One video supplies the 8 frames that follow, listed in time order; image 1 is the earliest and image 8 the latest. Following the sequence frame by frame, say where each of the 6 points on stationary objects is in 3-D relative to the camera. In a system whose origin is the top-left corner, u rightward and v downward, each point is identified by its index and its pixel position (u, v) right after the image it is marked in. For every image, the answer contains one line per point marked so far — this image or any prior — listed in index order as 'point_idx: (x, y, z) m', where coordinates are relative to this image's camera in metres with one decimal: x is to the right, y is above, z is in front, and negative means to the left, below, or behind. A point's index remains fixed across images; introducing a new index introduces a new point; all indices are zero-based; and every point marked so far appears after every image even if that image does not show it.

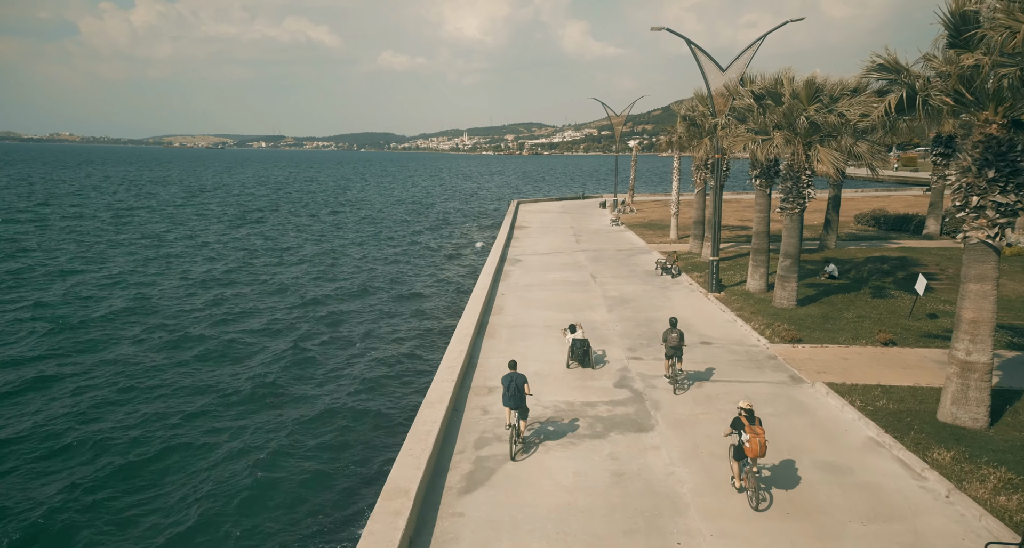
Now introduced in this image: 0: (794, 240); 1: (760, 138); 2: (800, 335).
0: (+8.5, +1.0, +19.0) m
1: (+7.5, +4.1, +18.7) m
2: (+7.5, -1.6, +16.2) m
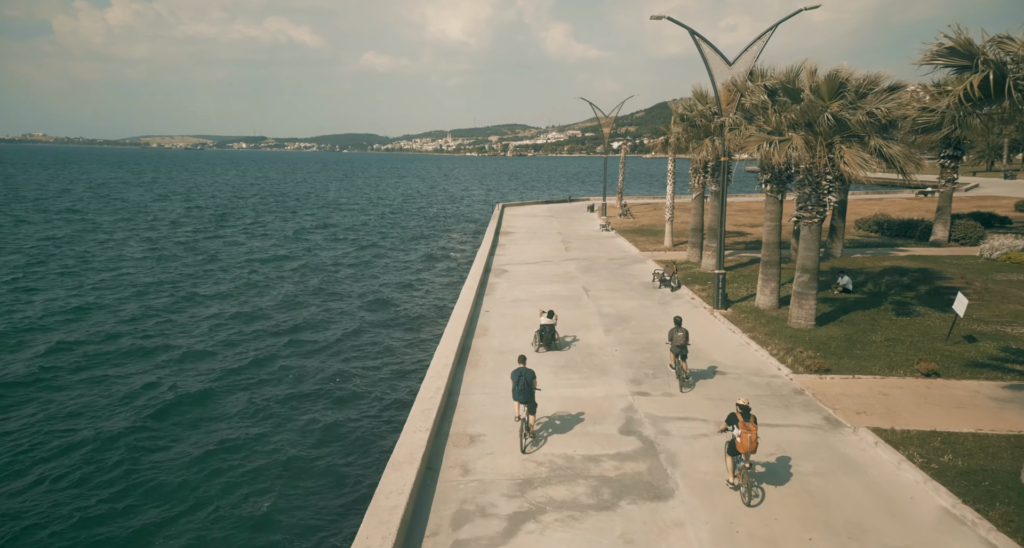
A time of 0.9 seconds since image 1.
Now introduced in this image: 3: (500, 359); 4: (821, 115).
0: (+8.1, +0.6, +17.0) m
1: (+7.1, +3.6, +16.7) m
2: (+7.2, -2.0, +14.2) m
3: (-0.3, -2.2, +16.0) m
4: (+7.9, +4.0, +15.9) m
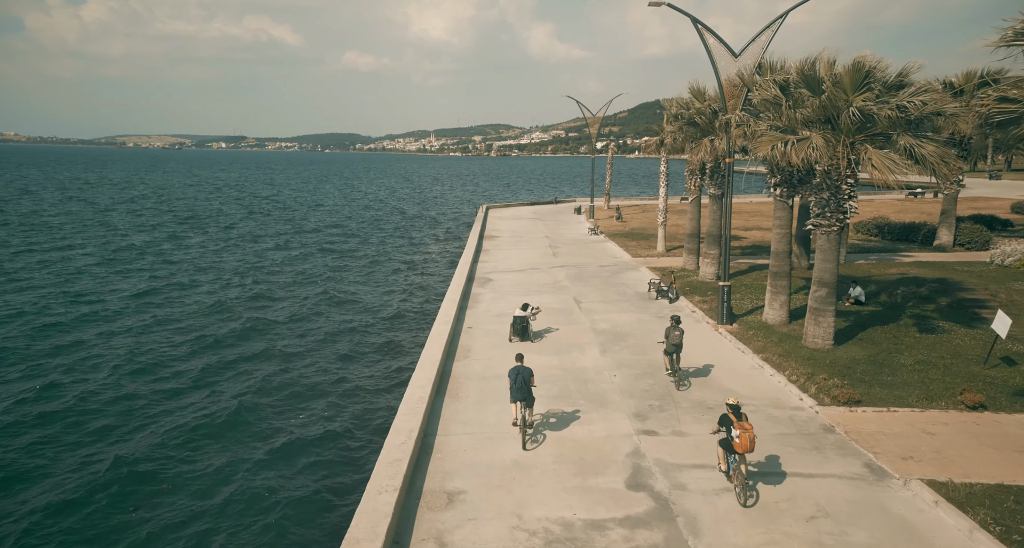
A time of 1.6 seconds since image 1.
0: (+7.8, +0.2, +15.3) m
1: (+6.7, +3.3, +14.9) m
2: (+6.9, -2.4, +12.5) m
3: (-0.6, -2.6, +14.1) m
4: (+7.5, +3.6, +14.1) m
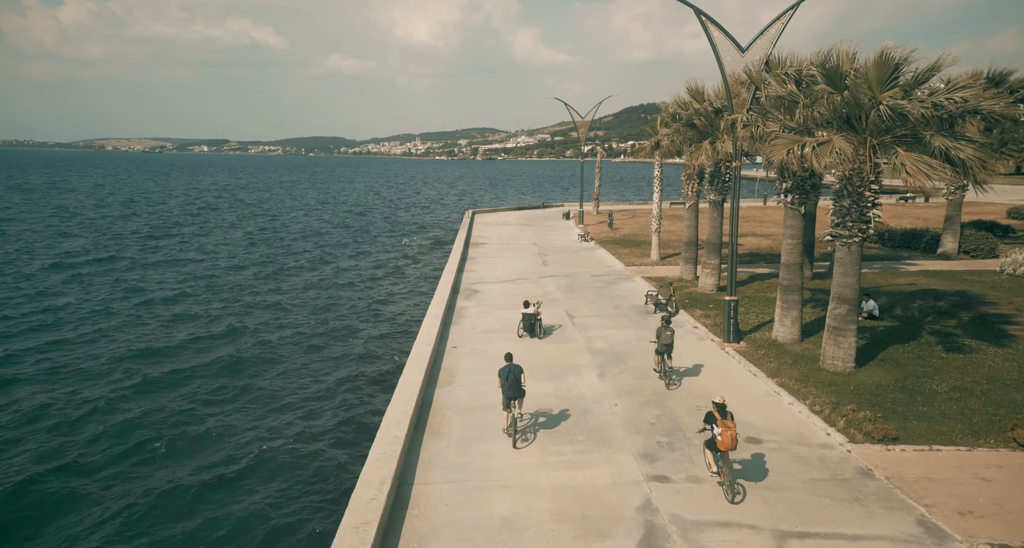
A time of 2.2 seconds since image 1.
0: (+7.5, -0.1, +13.8) m
1: (+6.5, +2.9, +13.5) m
2: (+6.7, -2.7, +11.0) m
3: (-0.8, -2.9, +12.5) m
4: (+7.3, +3.3, +12.7) m
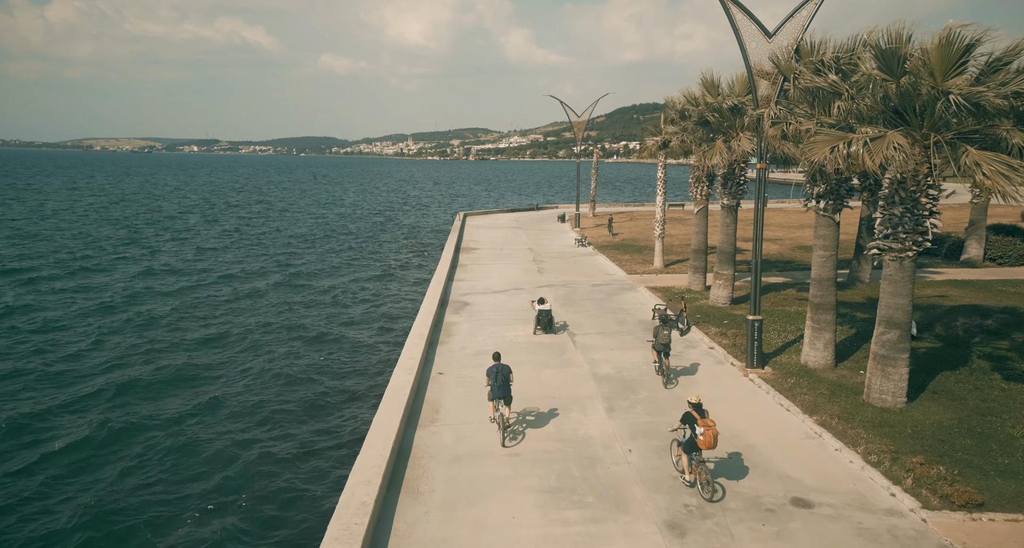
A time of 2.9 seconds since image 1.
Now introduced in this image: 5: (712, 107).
0: (+7.4, -0.5, +11.8) m
1: (+6.4, +2.5, +11.5) m
2: (+6.6, -3.1, +9.0) m
3: (-0.9, -3.3, +10.4) m
4: (+7.2, +2.9, +10.7) m
5: (+6.3, +5.3, +19.8) m
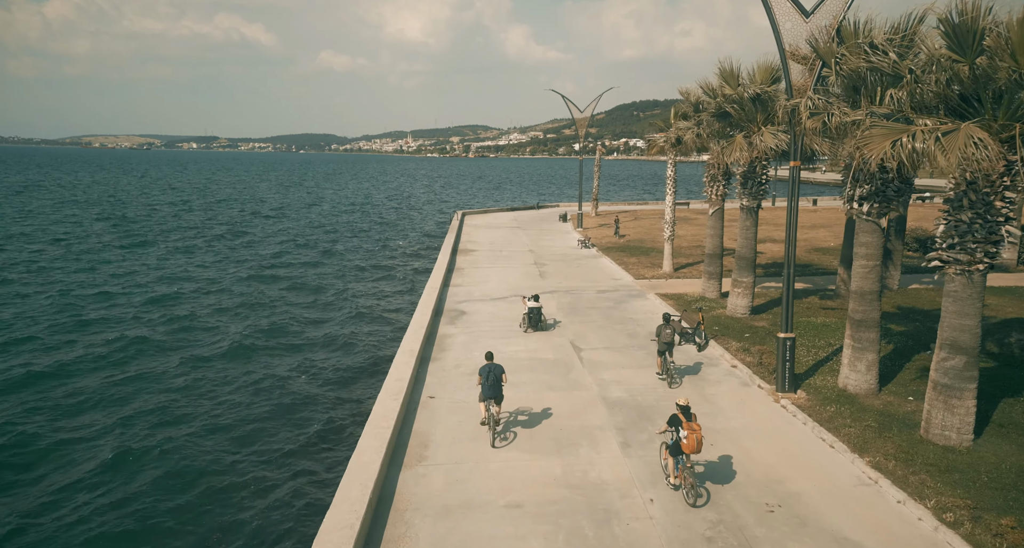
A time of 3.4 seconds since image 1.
0: (+7.4, -0.7, +10.1) m
1: (+6.4, +2.3, +9.7) m
2: (+6.6, -3.4, +7.2) m
3: (-0.9, -3.6, +8.6) m
4: (+7.2, +2.7, +8.9) m
5: (+6.3, +5.1, +18.1) m
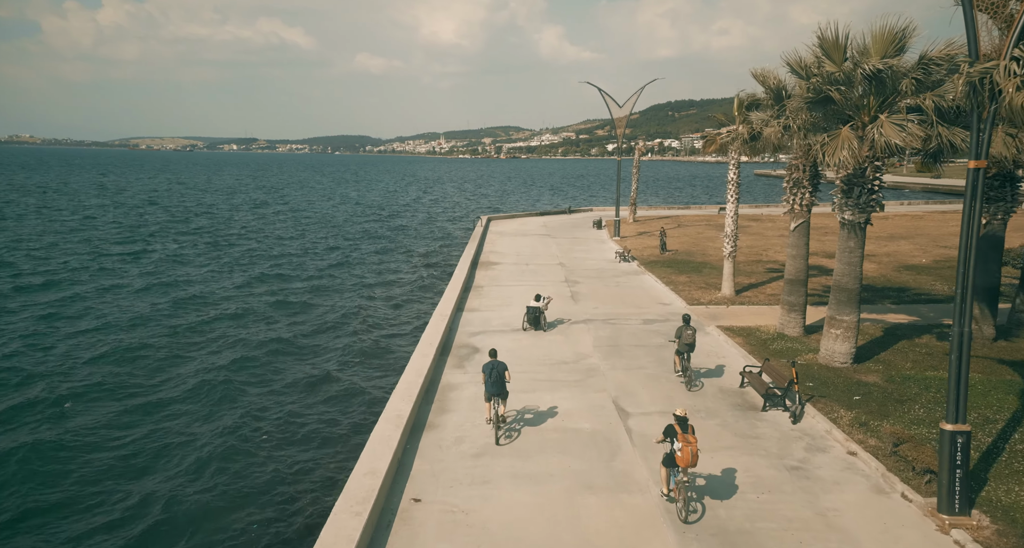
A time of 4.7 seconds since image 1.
0: (+7.5, -1.6, +5.3) m
1: (+6.5, +1.5, +5.0) m
2: (+6.6, -4.2, +2.5) m
3: (-0.9, -4.3, +4.3) m
4: (+7.3, +1.9, +4.2) m
5: (+6.9, +4.3, +13.4) m
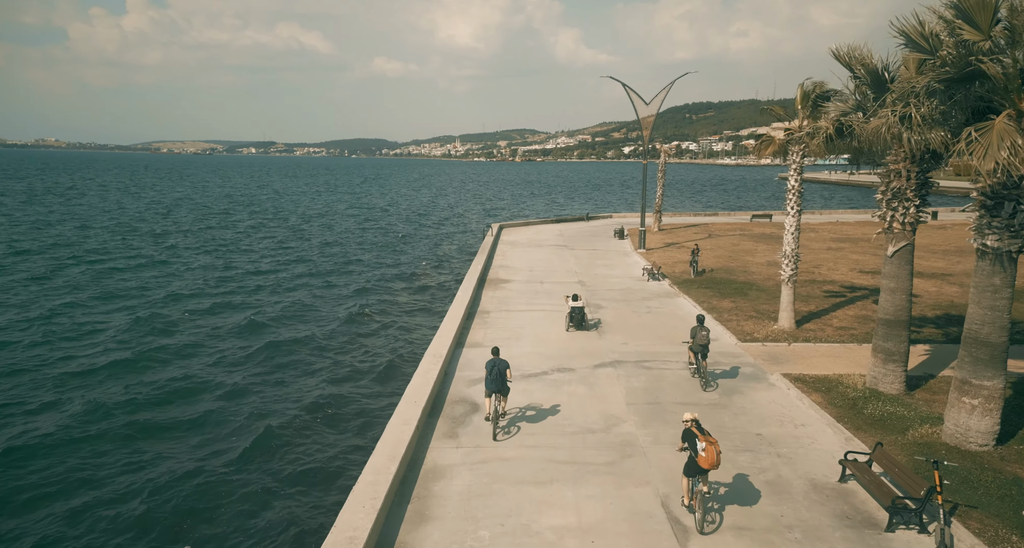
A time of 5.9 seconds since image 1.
0: (+7.5, -2.3, +1.3) m
1: (+6.4, +0.7, +1.0) m
2: (+6.4, -4.9, -1.5) m
3: (-1.0, -5.0, +0.4) m
4: (+7.2, +1.1, +0.2) m
5: (+7.1, +3.5, +9.3) m
